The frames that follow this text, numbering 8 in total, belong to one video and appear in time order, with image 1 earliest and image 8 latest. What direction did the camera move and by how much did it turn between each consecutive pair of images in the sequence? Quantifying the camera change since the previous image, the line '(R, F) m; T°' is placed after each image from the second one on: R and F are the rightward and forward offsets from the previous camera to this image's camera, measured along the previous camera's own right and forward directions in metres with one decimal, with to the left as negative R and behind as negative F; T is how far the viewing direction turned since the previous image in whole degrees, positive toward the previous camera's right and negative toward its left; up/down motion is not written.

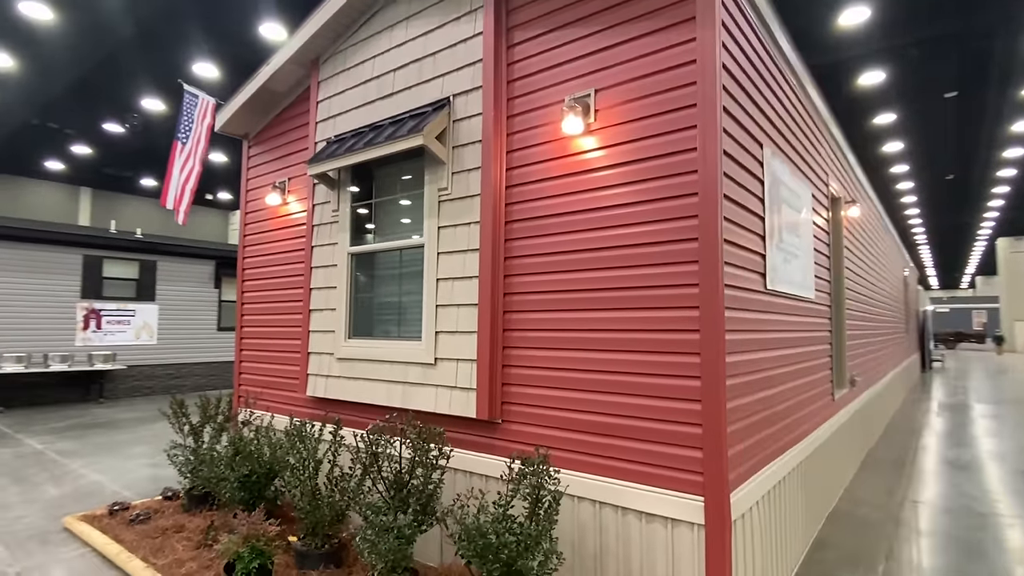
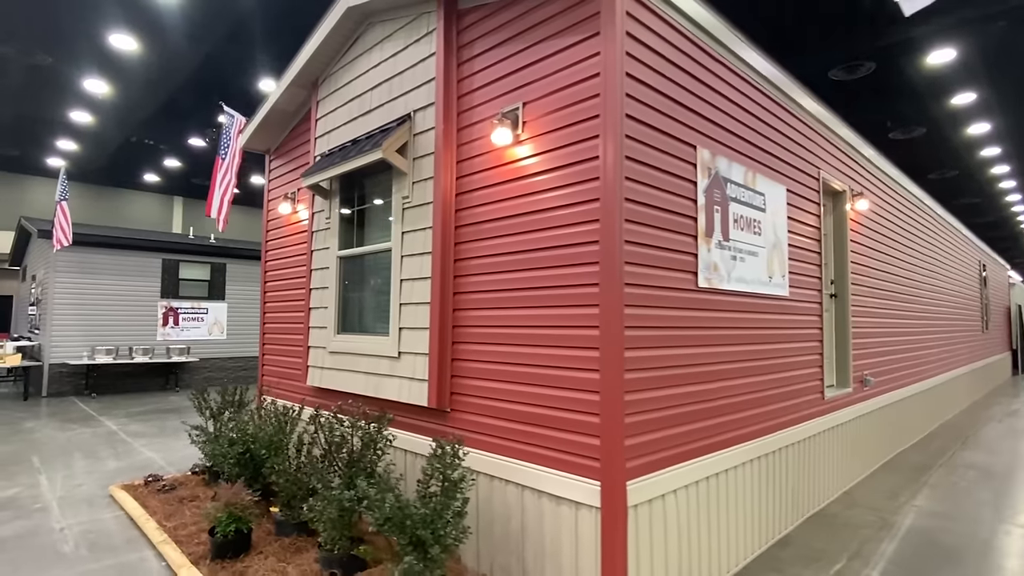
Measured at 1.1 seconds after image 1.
(+0.7, -0.2) m; -7°
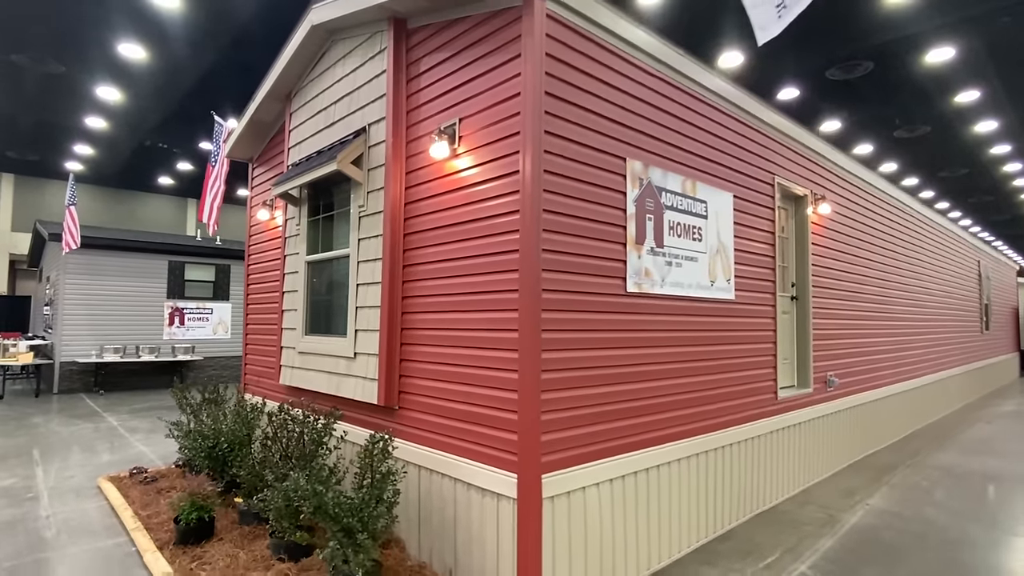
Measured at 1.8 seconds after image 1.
(+0.4, -0.2) m; -2°
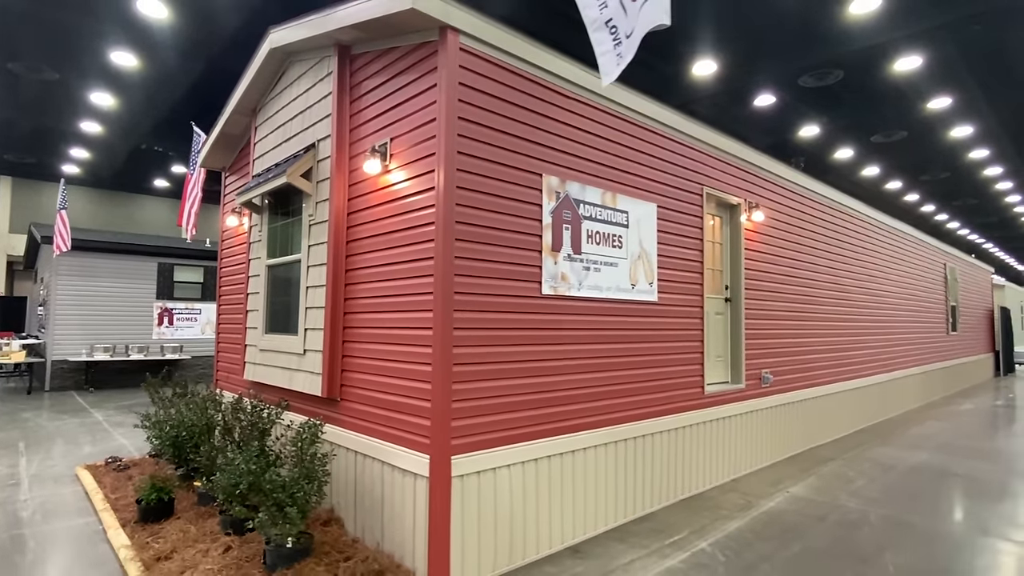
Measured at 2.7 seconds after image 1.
(+0.5, -0.4) m; 0°
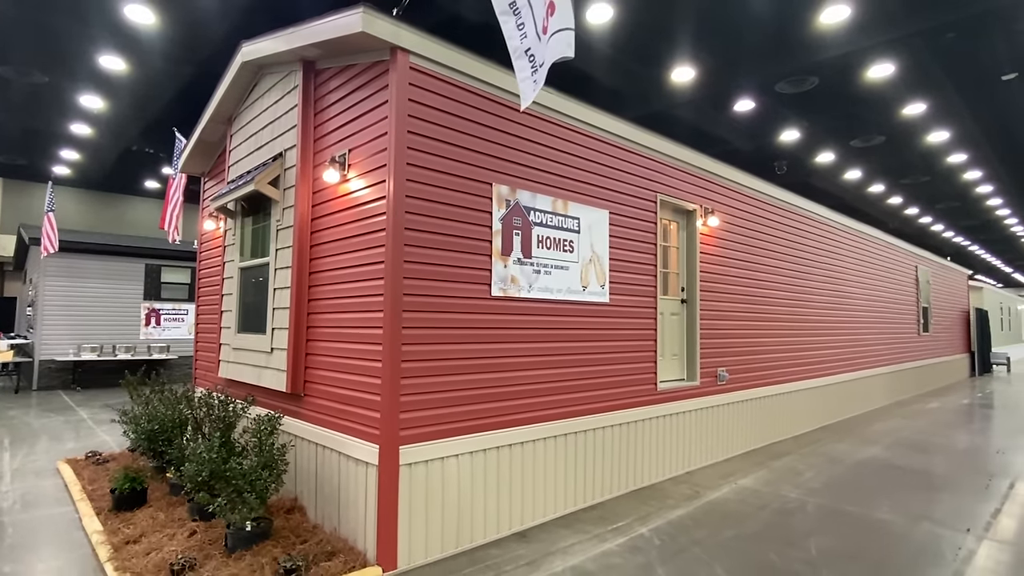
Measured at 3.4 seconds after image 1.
(+0.3, -0.2) m; 0°
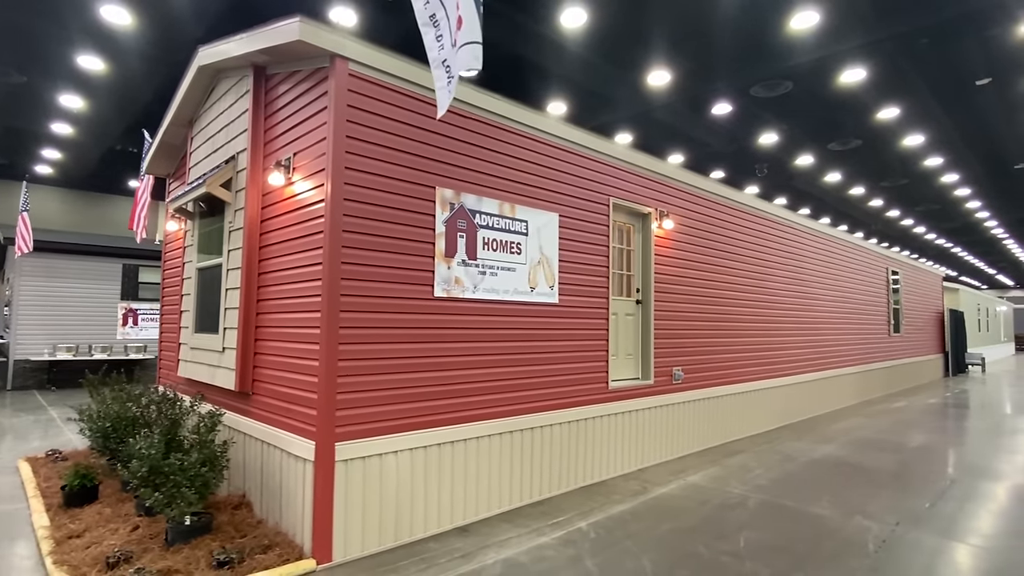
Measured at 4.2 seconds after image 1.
(+0.4, -0.1) m; +1°
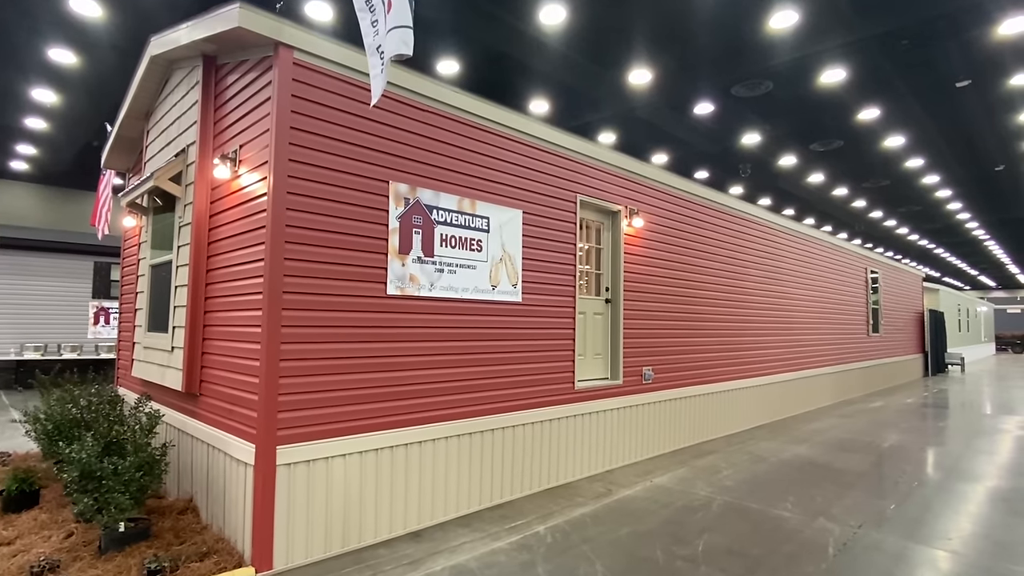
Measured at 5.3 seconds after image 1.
(+0.2, +0.1) m; +1°
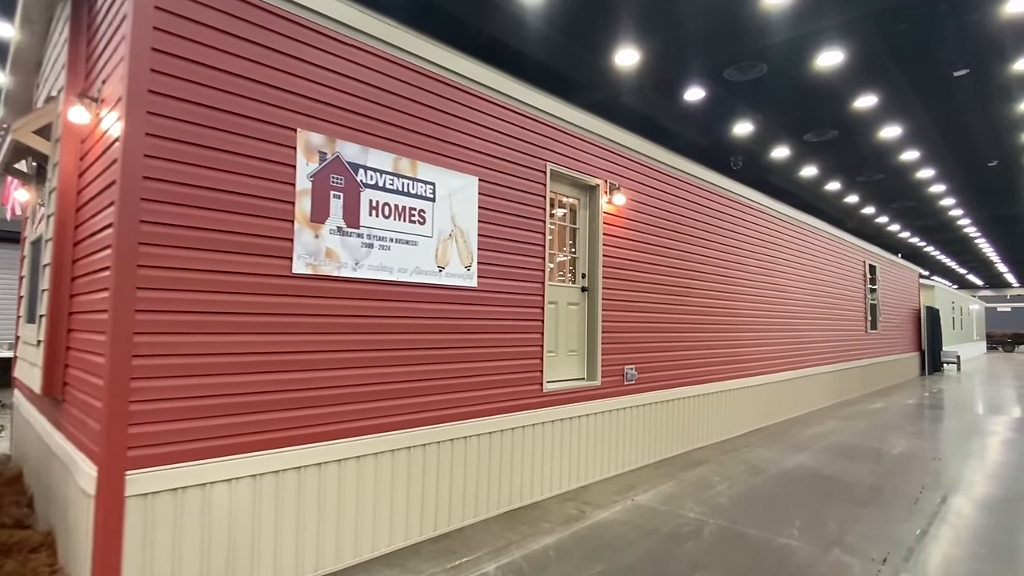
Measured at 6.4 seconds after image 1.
(+0.3, +0.8) m; +1°
